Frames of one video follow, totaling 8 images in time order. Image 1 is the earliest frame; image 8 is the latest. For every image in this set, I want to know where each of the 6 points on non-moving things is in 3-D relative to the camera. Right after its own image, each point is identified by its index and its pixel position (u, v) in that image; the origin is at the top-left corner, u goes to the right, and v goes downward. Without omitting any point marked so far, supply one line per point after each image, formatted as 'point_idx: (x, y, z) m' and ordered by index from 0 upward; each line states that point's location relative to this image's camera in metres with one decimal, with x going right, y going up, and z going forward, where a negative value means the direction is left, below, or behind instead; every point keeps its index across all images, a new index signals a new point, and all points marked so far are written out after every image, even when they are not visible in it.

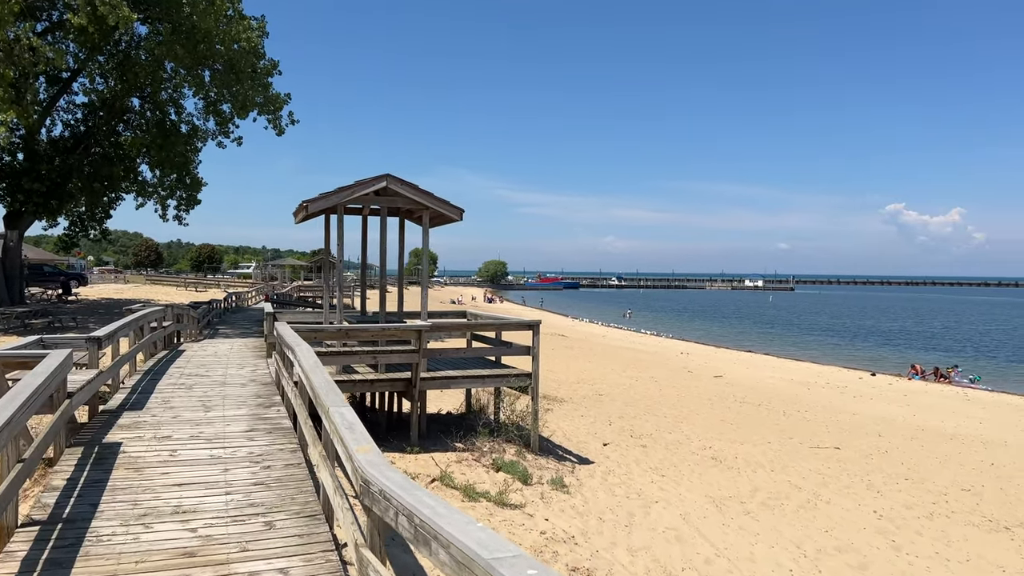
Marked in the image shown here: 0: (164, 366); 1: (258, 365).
0: (-5.5, -1.2, +10.1) m
1: (-4.1, -1.2, +10.3) m
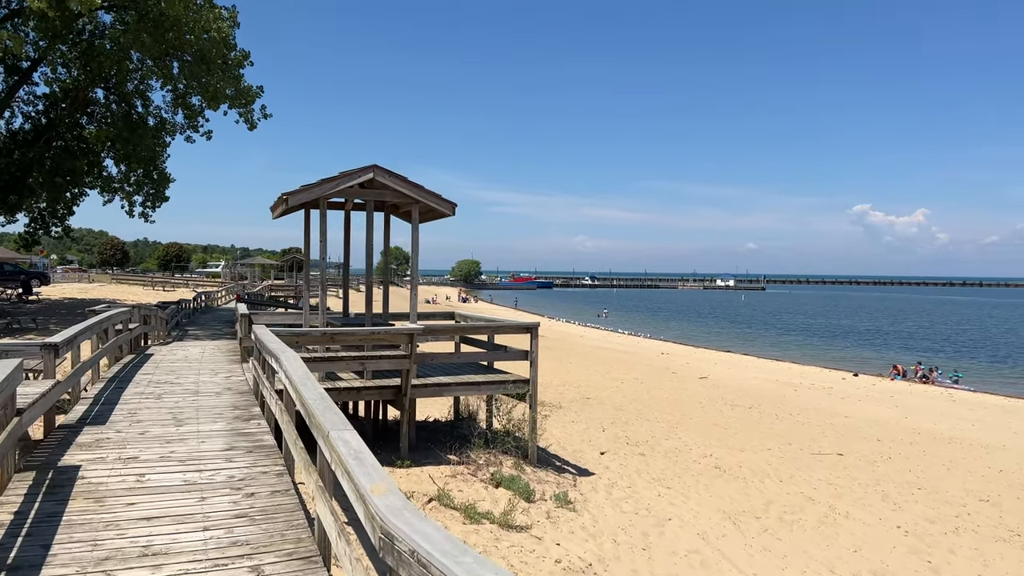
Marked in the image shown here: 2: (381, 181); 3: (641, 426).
0: (-5.5, -1.2, +9.3) m
1: (-4.2, -1.3, +9.6) m
2: (-1.8, +1.5, +8.7) m
3: (+2.7, -2.9, +13.2) m
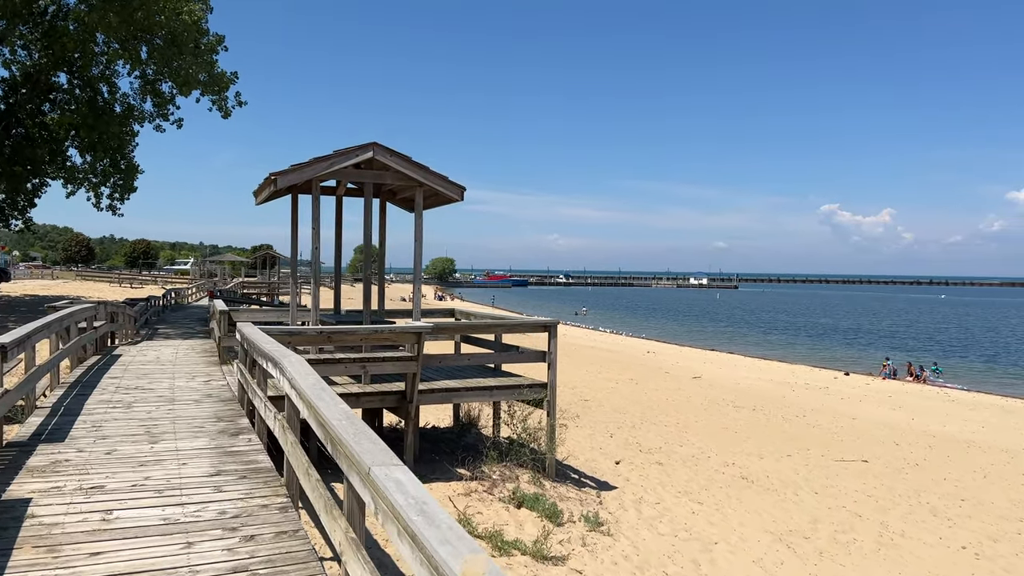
0: (-5.4, -1.1, +8.2) m
1: (-4.0, -1.2, +8.6) m
2: (-1.6, +1.6, +7.8) m
3: (+2.7, -2.8, +12.5) m
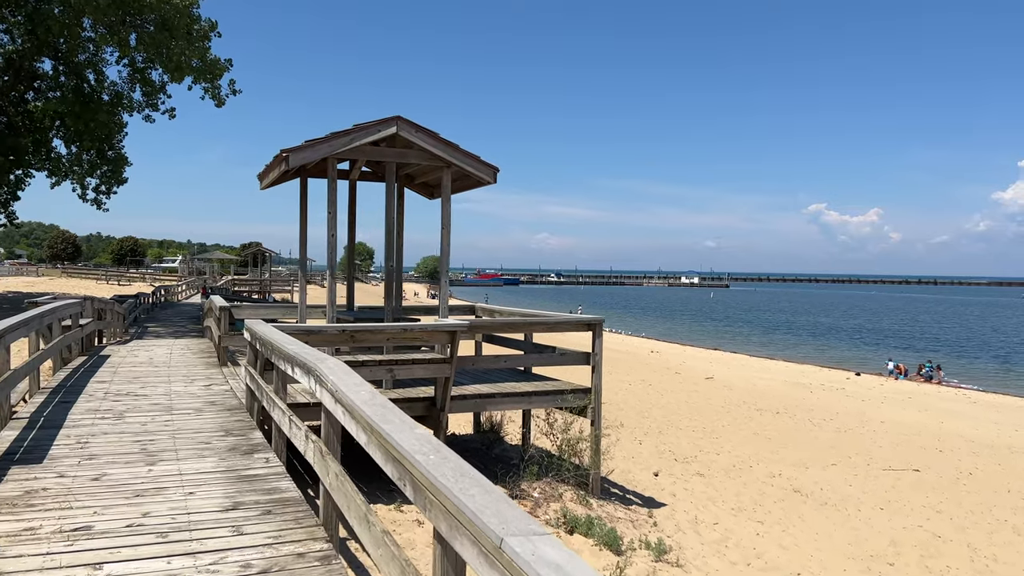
0: (-4.9, -1.1, +7.3) m
1: (-3.6, -1.1, +7.7) m
2: (-1.2, +1.6, +6.9) m
3: (+3.1, -2.7, +11.7) m
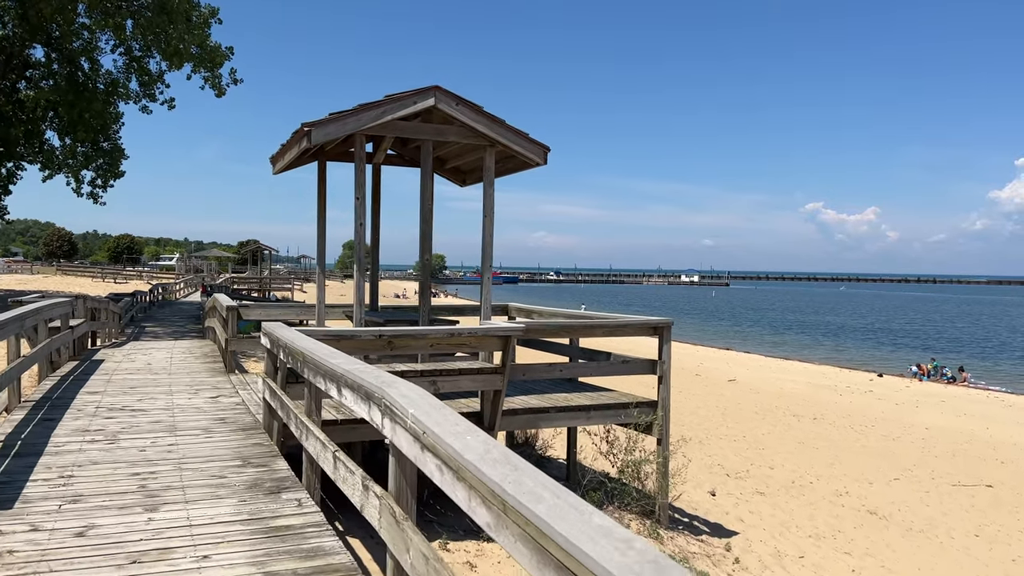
0: (-4.4, -1.0, +6.4) m
1: (-3.0, -1.1, +6.7) m
2: (-0.6, +1.7, +6.0) m
3: (+3.6, -2.7, +10.8) m
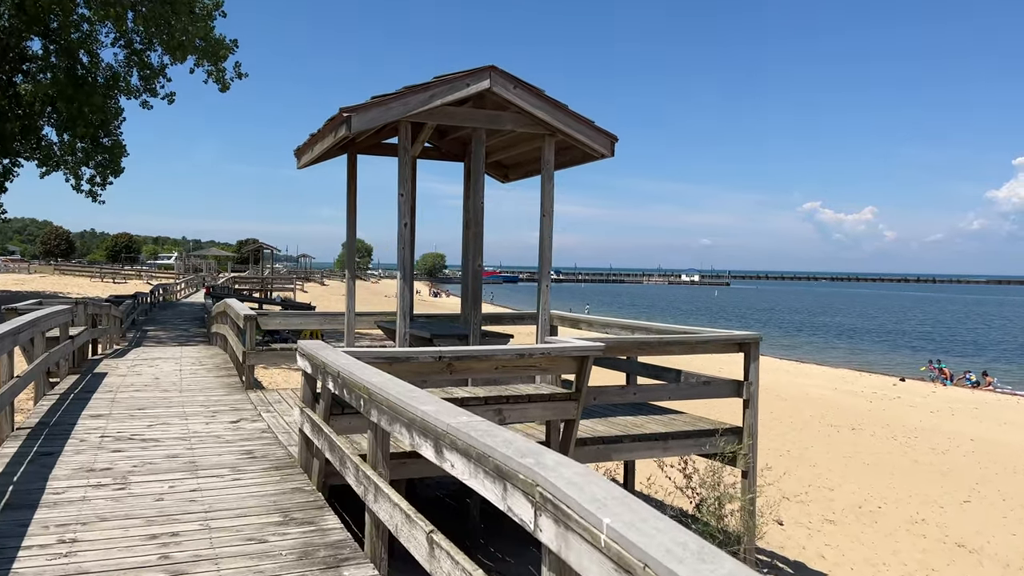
0: (-3.9, -1.1, +5.6) m
1: (-2.5, -1.1, +6.0) m
2: (-0.1, +1.6, +5.2) m
3: (+4.1, -2.8, +10.1) m
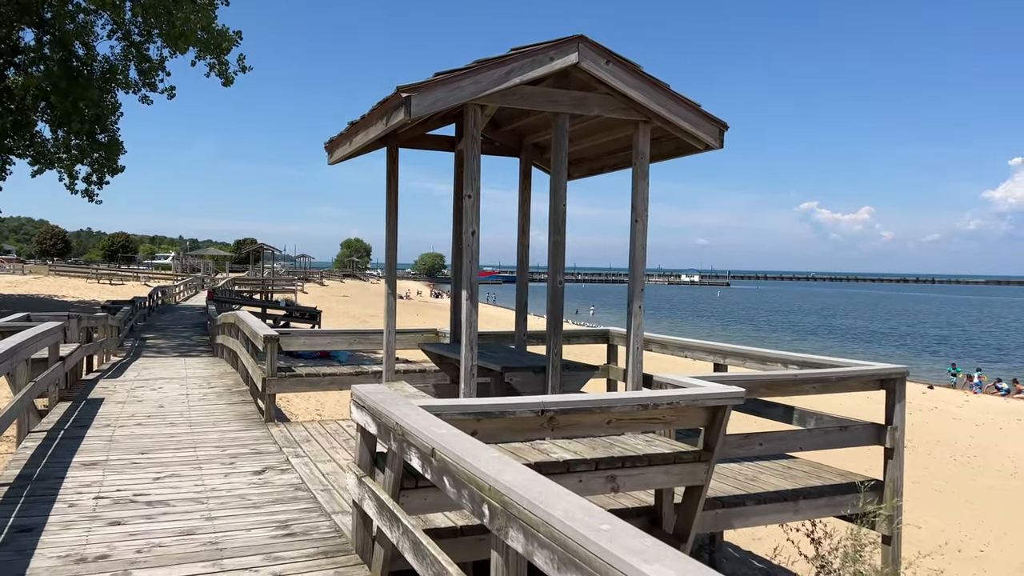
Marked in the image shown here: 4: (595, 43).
0: (-3.3, -1.3, +4.6) m
1: (-1.9, -1.3, +5.0) m
2: (+0.5, +1.4, +4.2) m
3: (+4.7, -2.9, +9.1) m
4: (+0.6, +1.6, +4.2) m
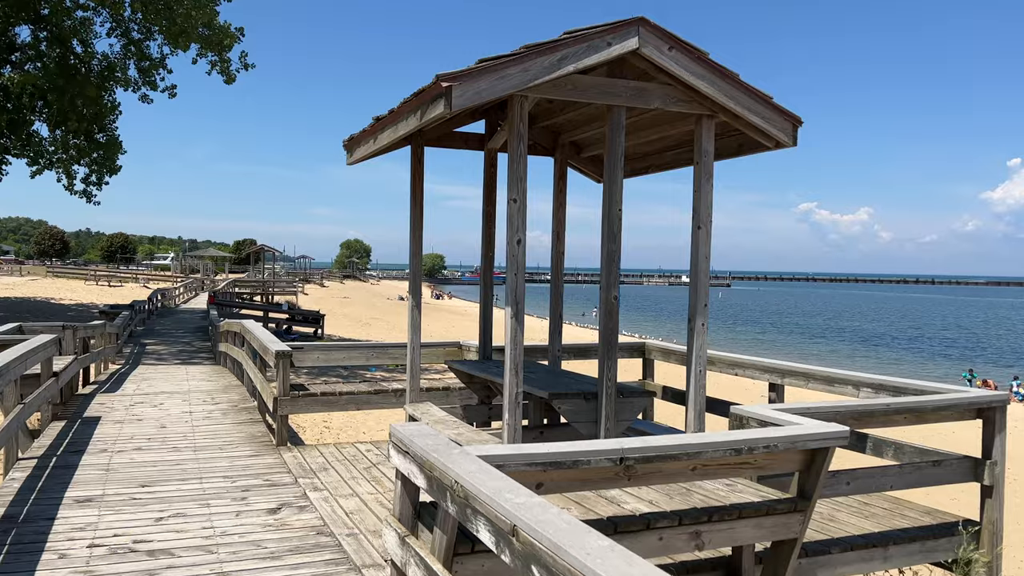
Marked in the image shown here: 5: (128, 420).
0: (-3.0, -1.4, +4.1) m
1: (-1.6, -1.4, +4.5) m
2: (+0.8, +1.3, +3.7) m
3: (+5.0, -3.0, +8.6) m
4: (+0.9, +1.5, +3.7) m
5: (-3.9, -1.3, +6.5) m
